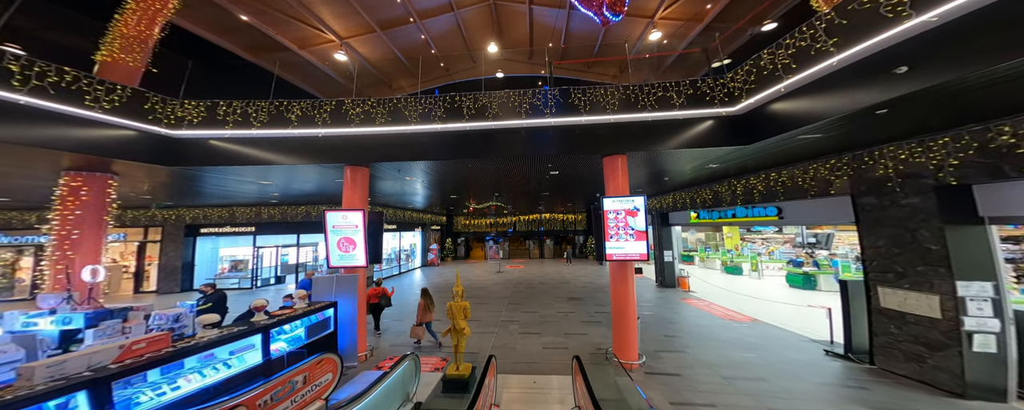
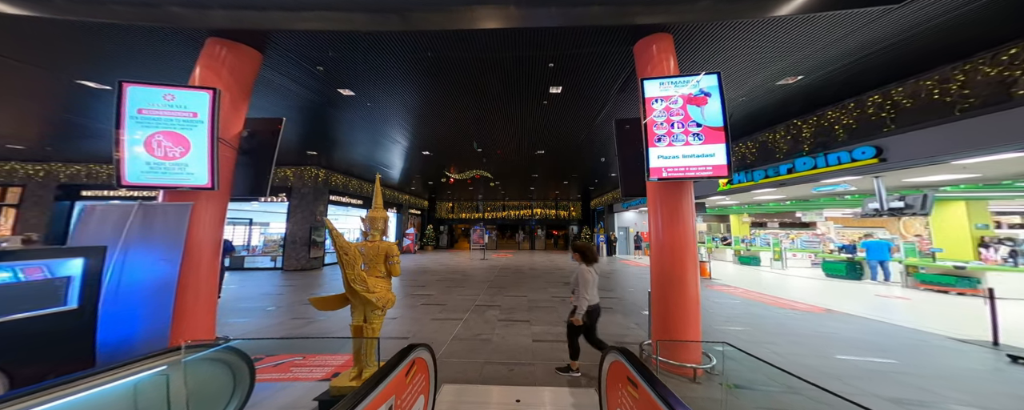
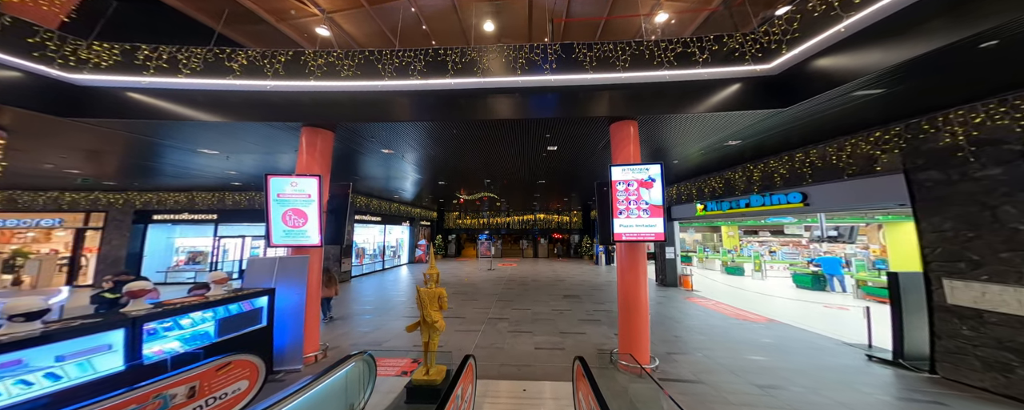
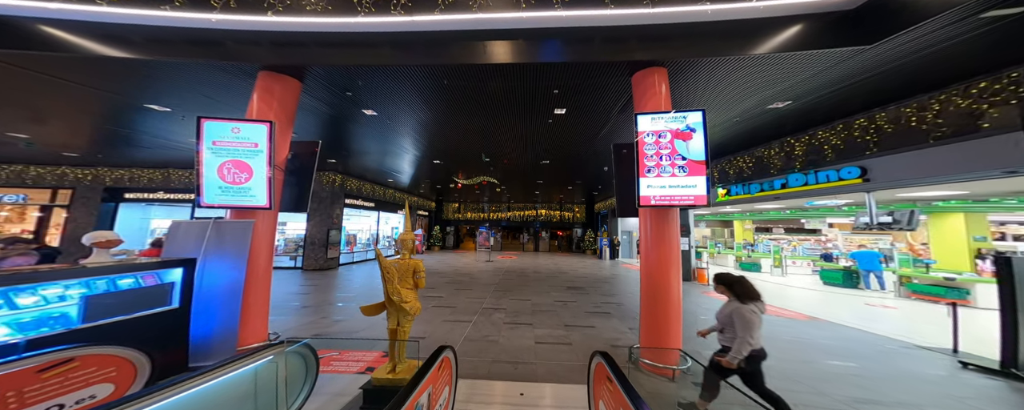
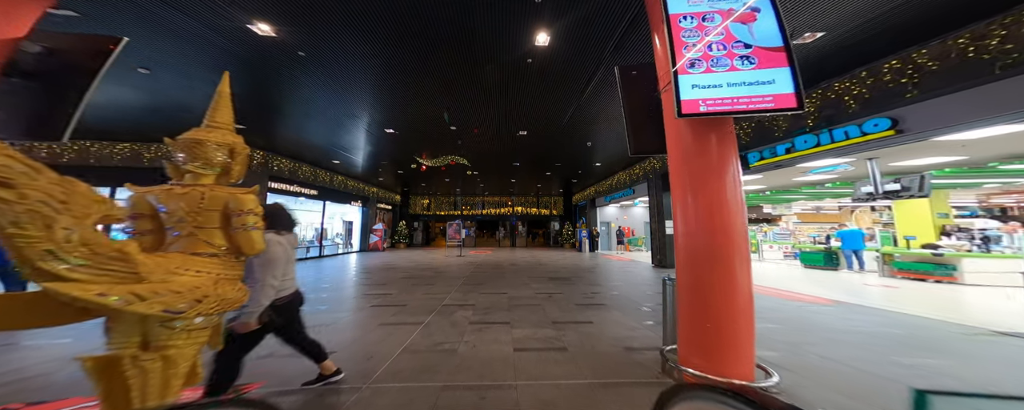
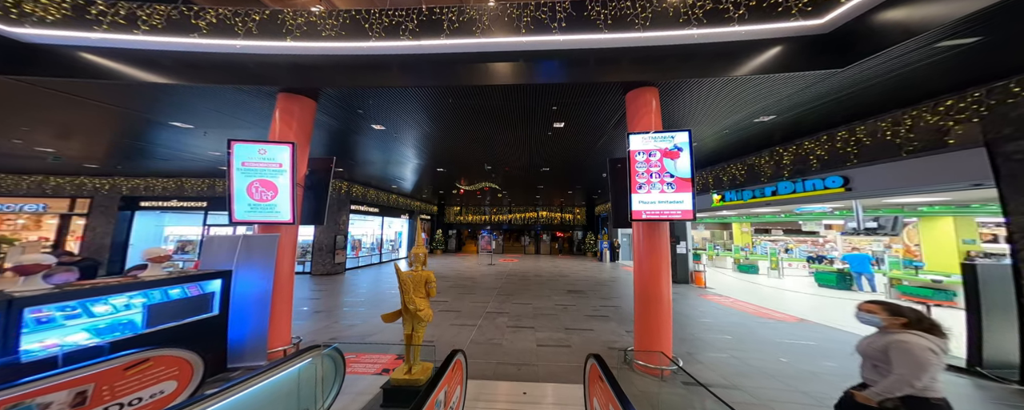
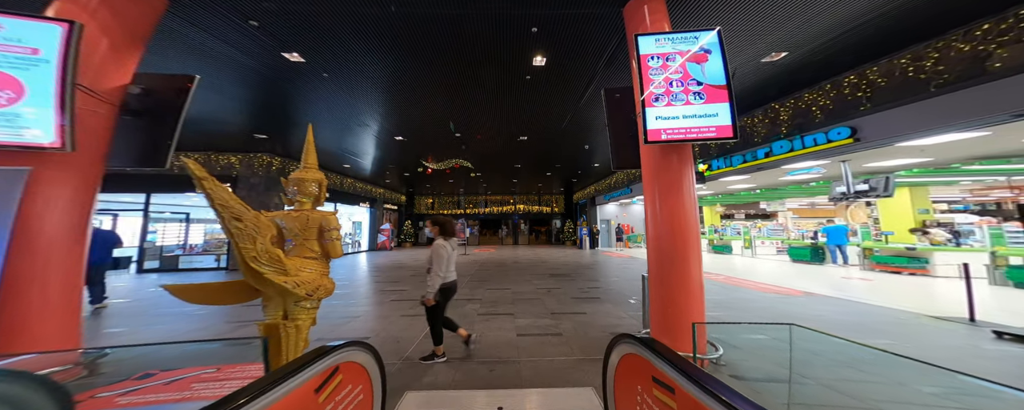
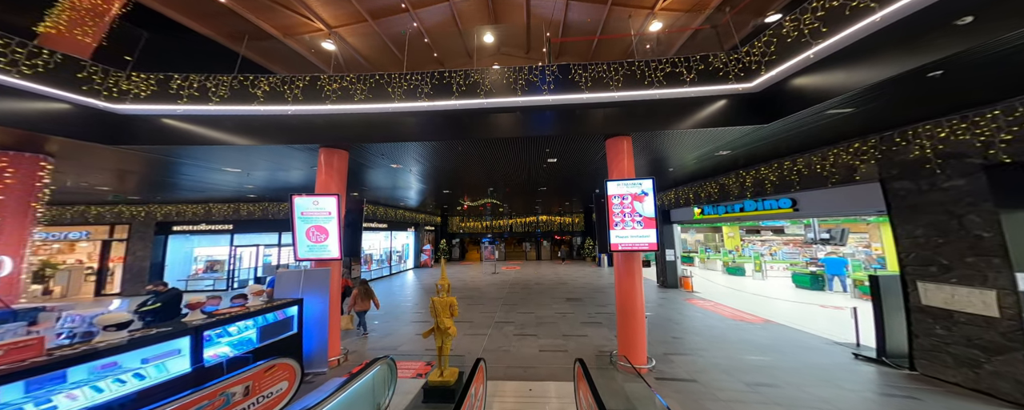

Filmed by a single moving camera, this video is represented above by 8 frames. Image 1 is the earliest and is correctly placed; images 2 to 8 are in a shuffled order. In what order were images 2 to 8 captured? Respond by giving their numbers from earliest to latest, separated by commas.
8, 3, 6, 4, 2, 7, 5
